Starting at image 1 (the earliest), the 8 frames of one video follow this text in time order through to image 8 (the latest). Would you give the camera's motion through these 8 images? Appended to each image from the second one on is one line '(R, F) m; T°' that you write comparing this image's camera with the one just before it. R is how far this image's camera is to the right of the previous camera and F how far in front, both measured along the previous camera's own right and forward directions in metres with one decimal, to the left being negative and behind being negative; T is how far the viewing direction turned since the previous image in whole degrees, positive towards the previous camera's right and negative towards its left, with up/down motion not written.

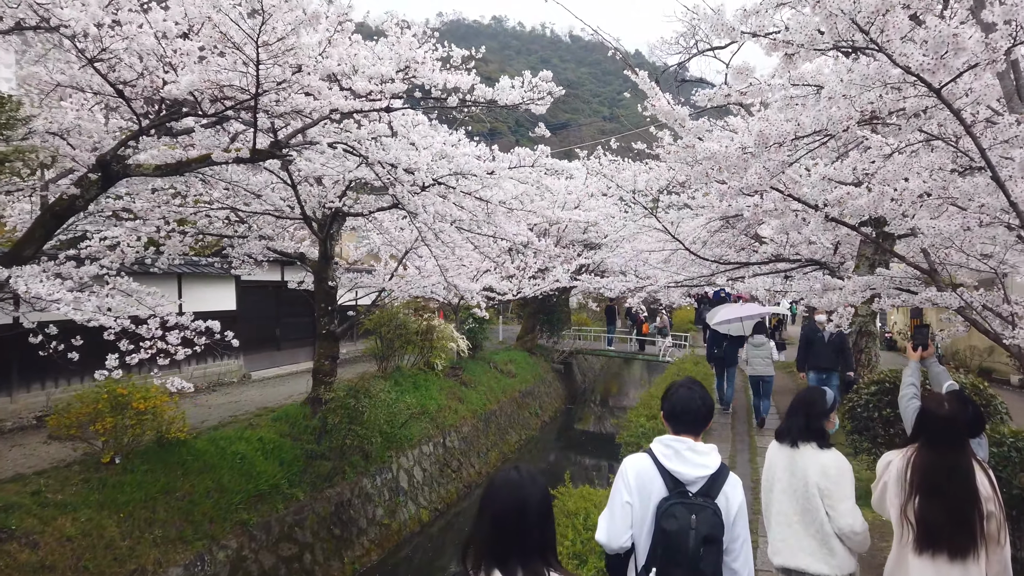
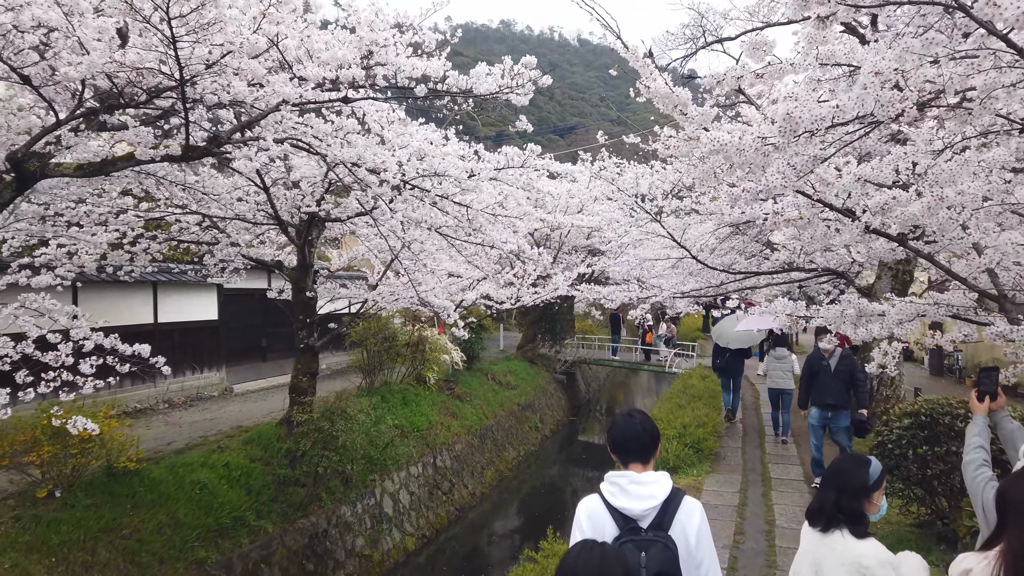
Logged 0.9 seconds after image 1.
(+0.1, +0.6) m; -1°
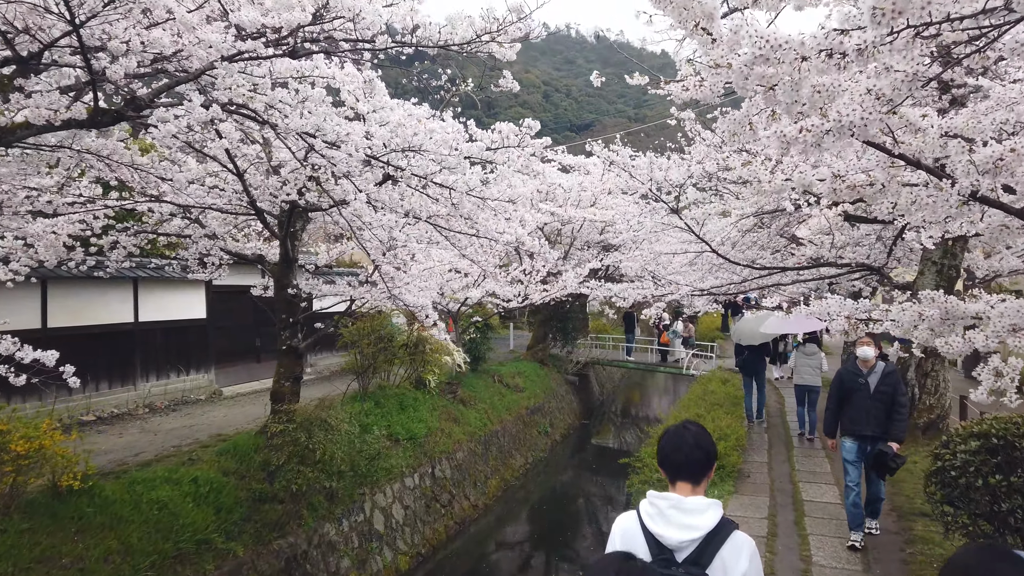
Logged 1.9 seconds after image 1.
(+0.1, +0.6) m; -1°
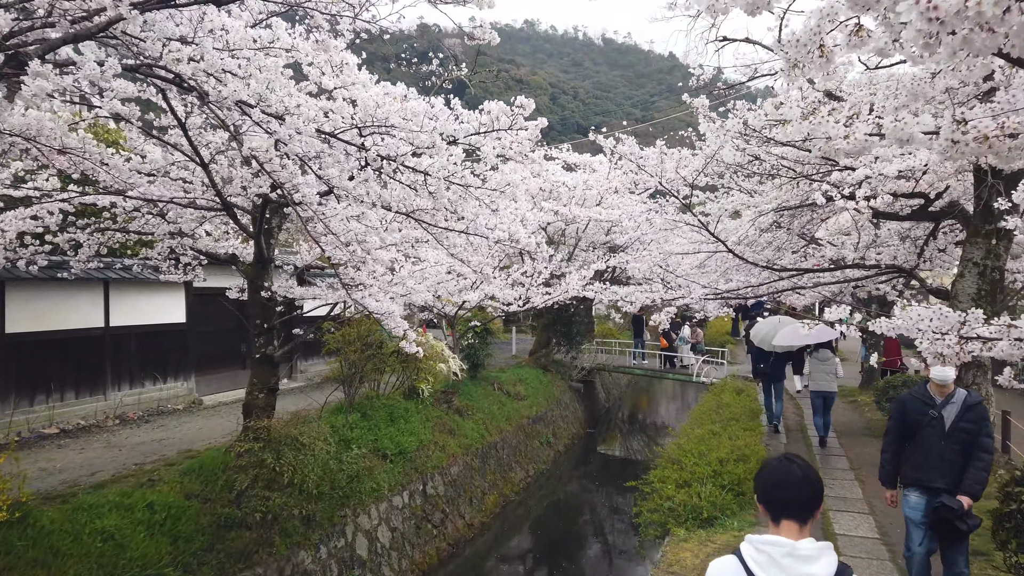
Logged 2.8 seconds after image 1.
(+0.1, +0.6) m; -1°
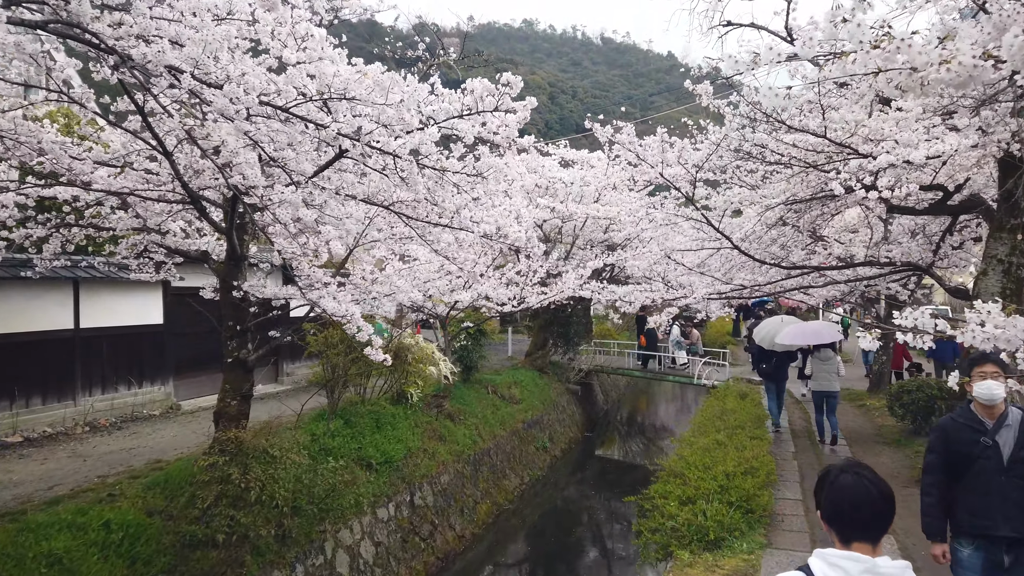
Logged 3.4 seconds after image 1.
(+0.1, +0.4) m; 0°
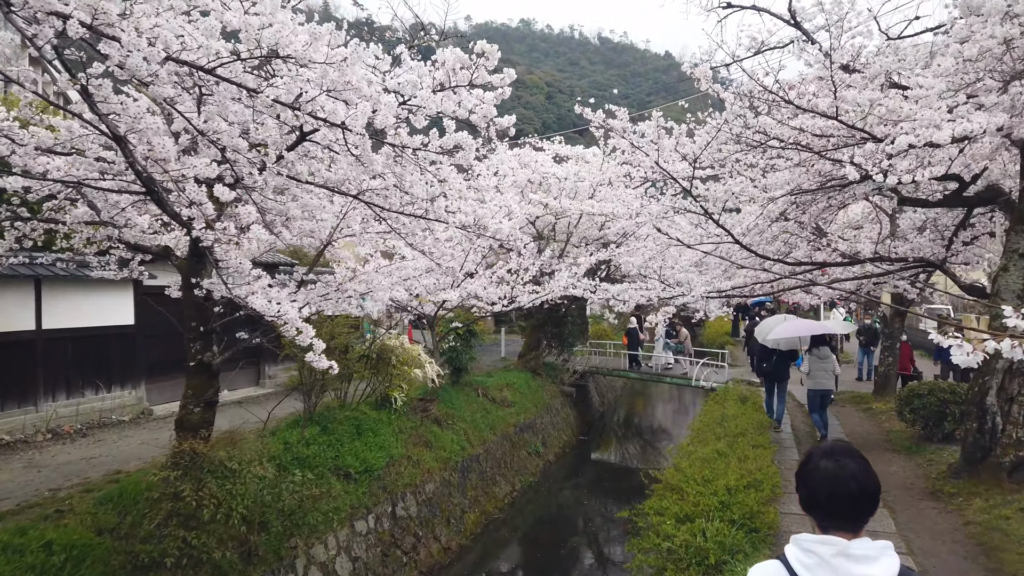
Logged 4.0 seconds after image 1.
(+0.1, +0.4) m; 0°
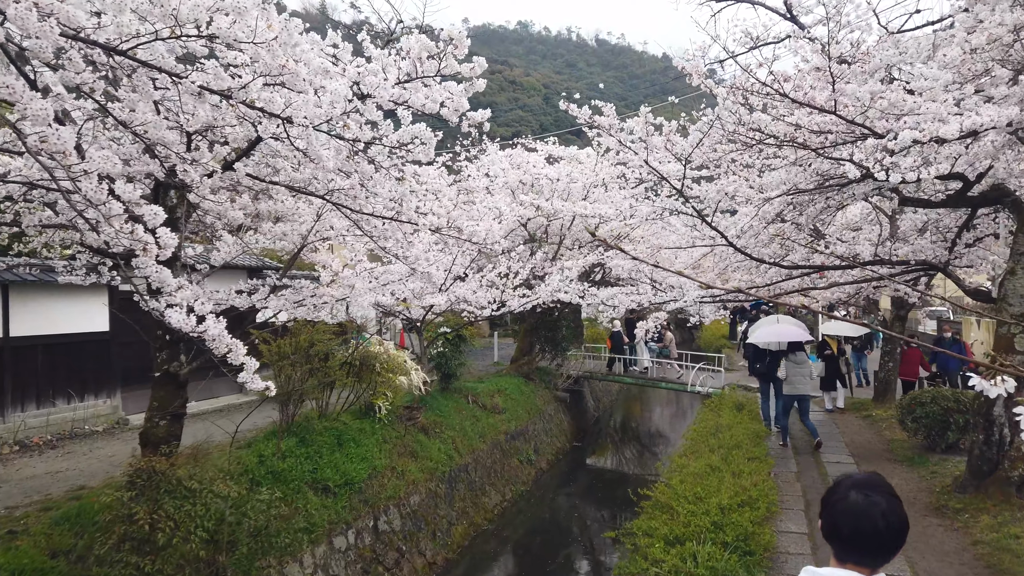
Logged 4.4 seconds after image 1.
(+0.1, +0.3) m; 0°
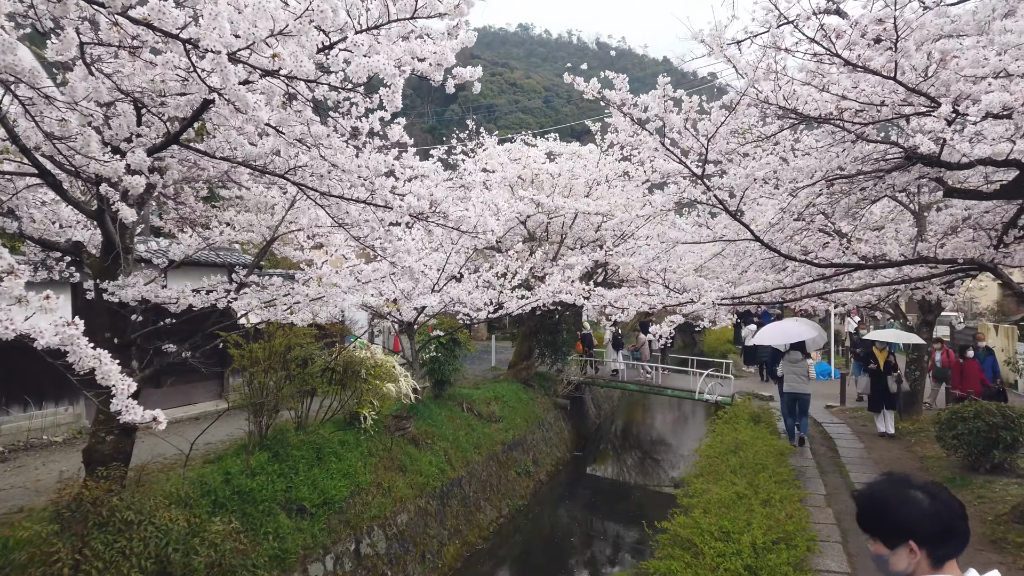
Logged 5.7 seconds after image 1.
(0.0, +0.6) m; 0°
